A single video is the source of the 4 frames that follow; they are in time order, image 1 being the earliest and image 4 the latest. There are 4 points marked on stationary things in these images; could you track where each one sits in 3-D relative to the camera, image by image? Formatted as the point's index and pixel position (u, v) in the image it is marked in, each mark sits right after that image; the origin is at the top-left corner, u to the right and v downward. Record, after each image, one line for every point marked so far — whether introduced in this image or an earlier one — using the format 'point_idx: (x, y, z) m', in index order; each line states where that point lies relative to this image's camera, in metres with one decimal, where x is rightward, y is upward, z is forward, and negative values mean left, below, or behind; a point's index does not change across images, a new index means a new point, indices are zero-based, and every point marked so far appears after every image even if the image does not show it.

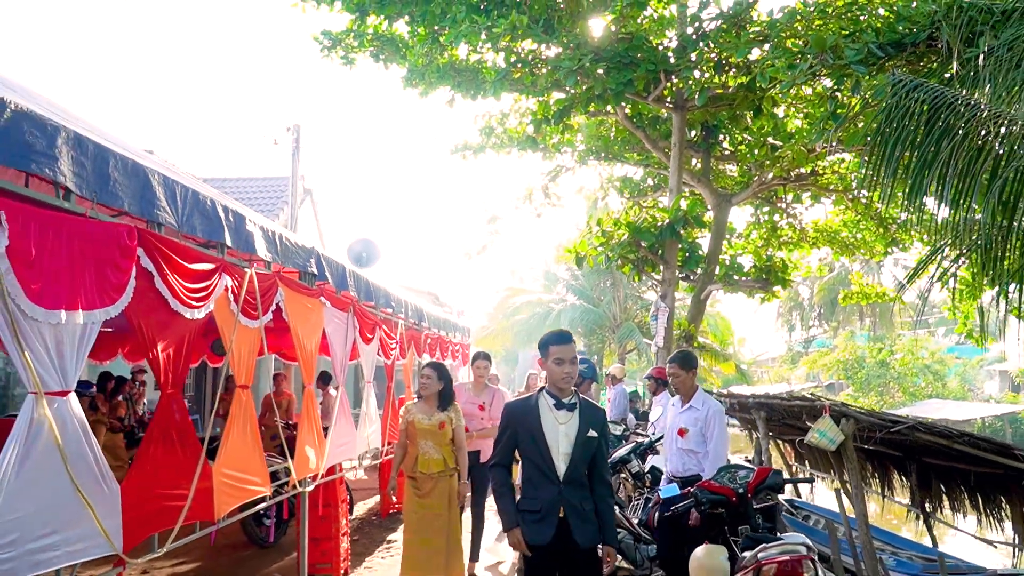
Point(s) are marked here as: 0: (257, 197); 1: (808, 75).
0: (-4.9, +1.7, +14.2) m
1: (+2.9, +2.1, +7.1) m
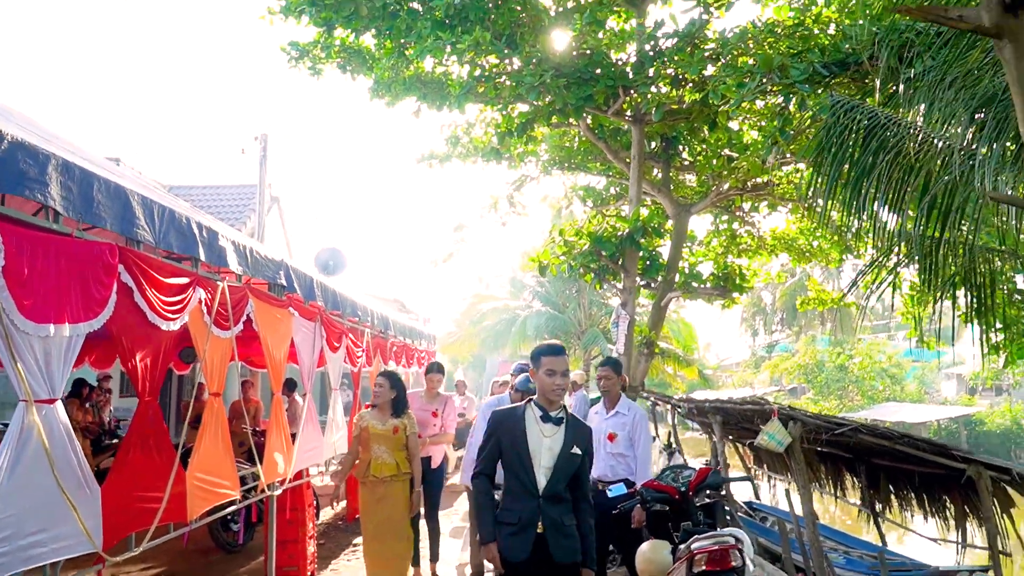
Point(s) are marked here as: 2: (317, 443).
0: (-5.6, +1.6, +14.3) m
1: (+2.5, +2.0, +7.5) m
2: (-1.8, -1.4, +6.8) m
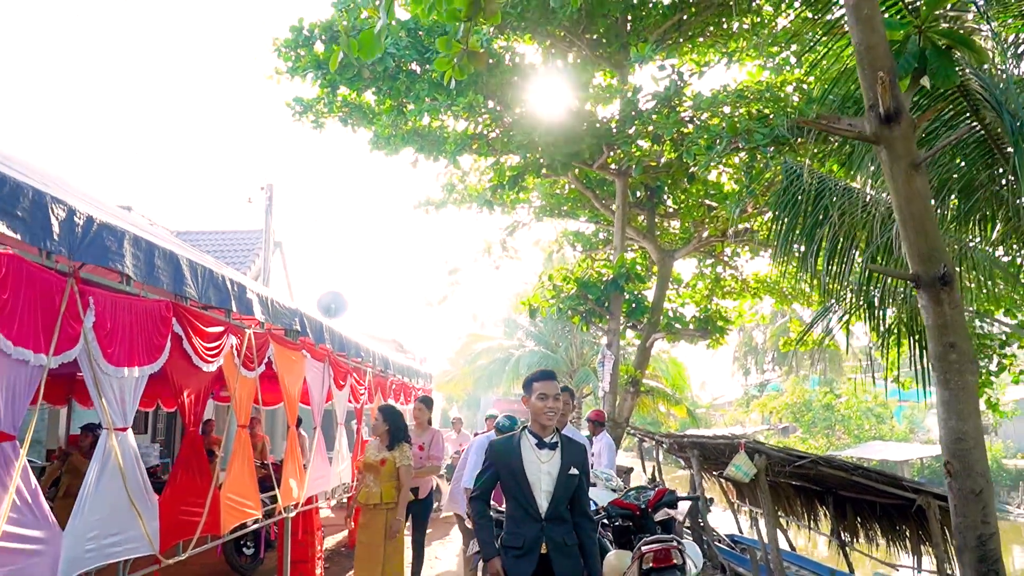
0: (-5.7, +0.8, +14.9) m
1: (+2.4, +1.5, +8.2) m
2: (-1.9, -1.9, +7.3) m
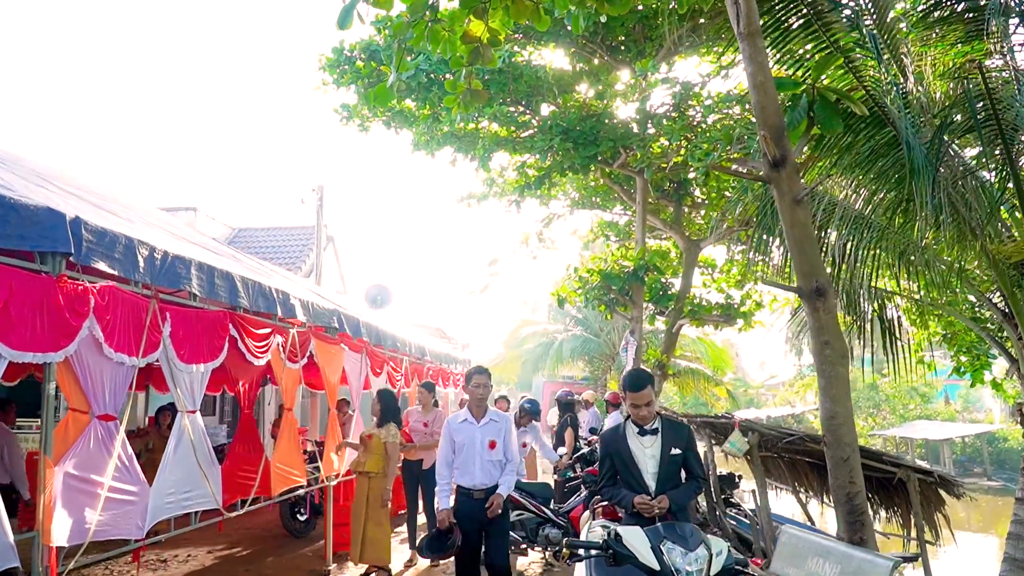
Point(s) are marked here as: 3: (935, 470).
0: (-4.9, +0.9, +16.1) m
1: (+2.6, +1.6, +8.8) m
2: (-1.7, -1.8, +8.3) m
3: (+3.8, -1.7, +6.7) m
